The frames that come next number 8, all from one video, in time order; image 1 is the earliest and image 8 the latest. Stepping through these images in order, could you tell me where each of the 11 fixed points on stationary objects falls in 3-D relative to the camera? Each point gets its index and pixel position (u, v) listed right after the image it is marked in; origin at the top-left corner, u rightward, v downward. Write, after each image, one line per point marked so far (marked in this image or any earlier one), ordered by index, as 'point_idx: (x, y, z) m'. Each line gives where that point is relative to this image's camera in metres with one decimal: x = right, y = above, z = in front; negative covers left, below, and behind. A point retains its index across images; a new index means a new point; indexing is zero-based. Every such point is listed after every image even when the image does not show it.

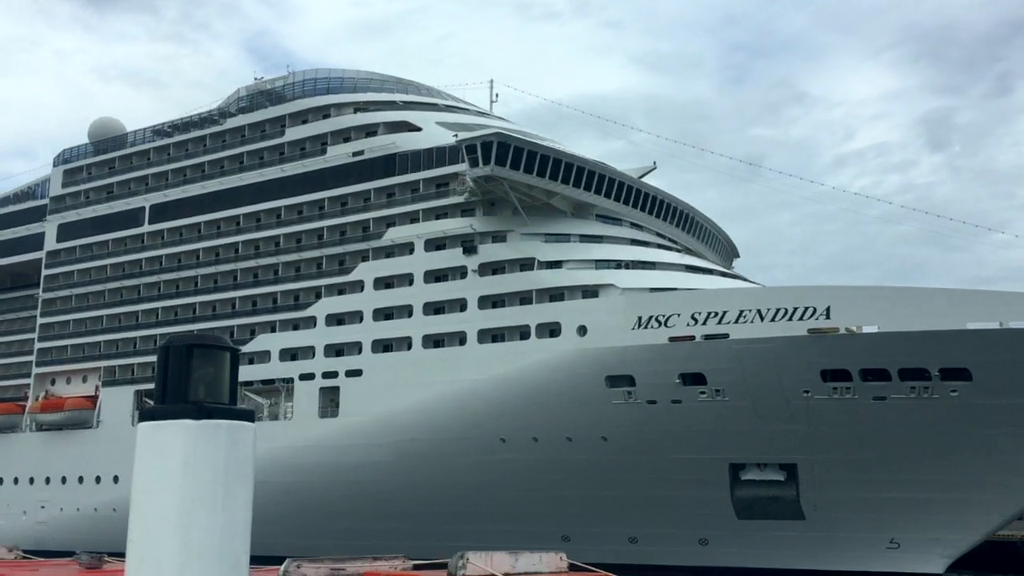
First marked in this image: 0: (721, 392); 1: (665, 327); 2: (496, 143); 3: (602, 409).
0: (+3.8, -1.9, +17.8) m
1: (+2.9, -0.7, +18.2) m
2: (-0.2, +2.9, +19.4) m
3: (+1.7, -2.3, +18.6) m
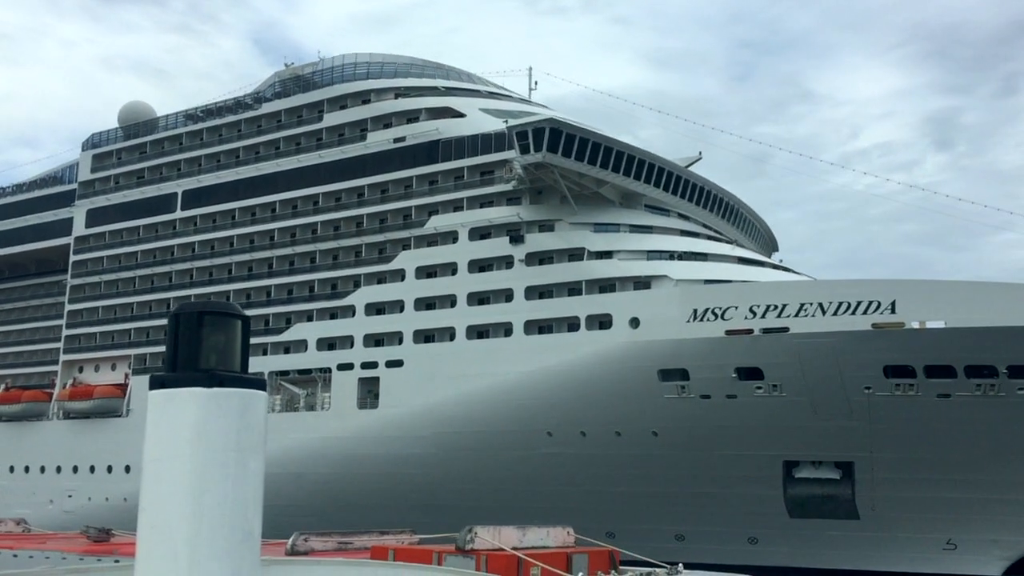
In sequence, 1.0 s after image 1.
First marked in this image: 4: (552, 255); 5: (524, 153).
0: (+4.7, -1.8, +17.3) m
1: (+3.9, -0.6, +17.7) m
2: (+0.8, +3.0, +18.9) m
3: (+2.6, -2.1, +18.2) m
4: (+0.9, +0.7, +20.0) m
5: (+0.3, +2.7, +19.2) m
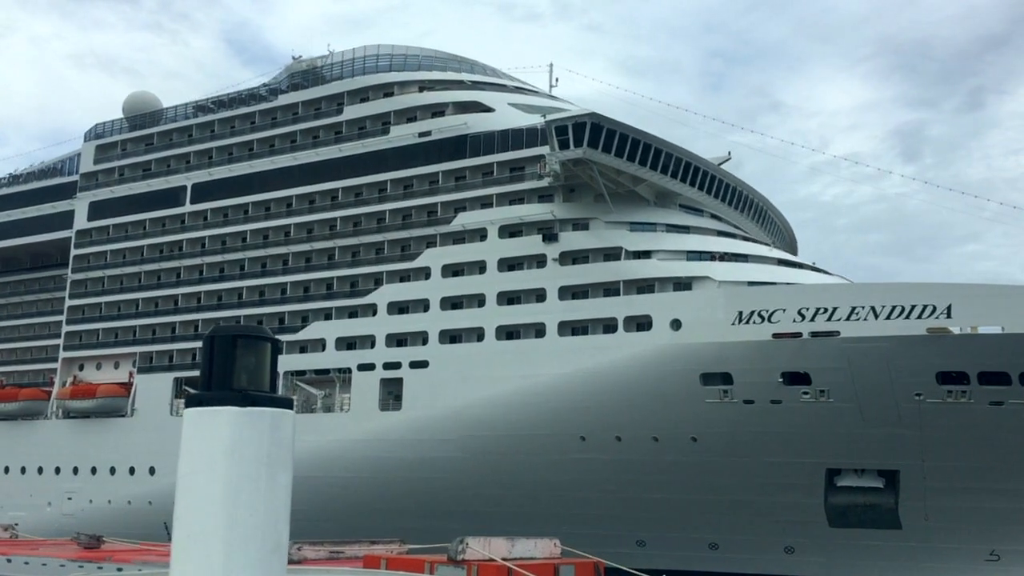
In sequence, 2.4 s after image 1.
0: (+5.4, -1.8, +16.9) m
1: (+4.5, -0.6, +17.3) m
2: (+1.5, +3.0, +18.4) m
3: (+3.3, -2.1, +17.6) m
4: (+1.5, +0.7, +19.4) m
5: (+1.0, +2.7, +18.7) m
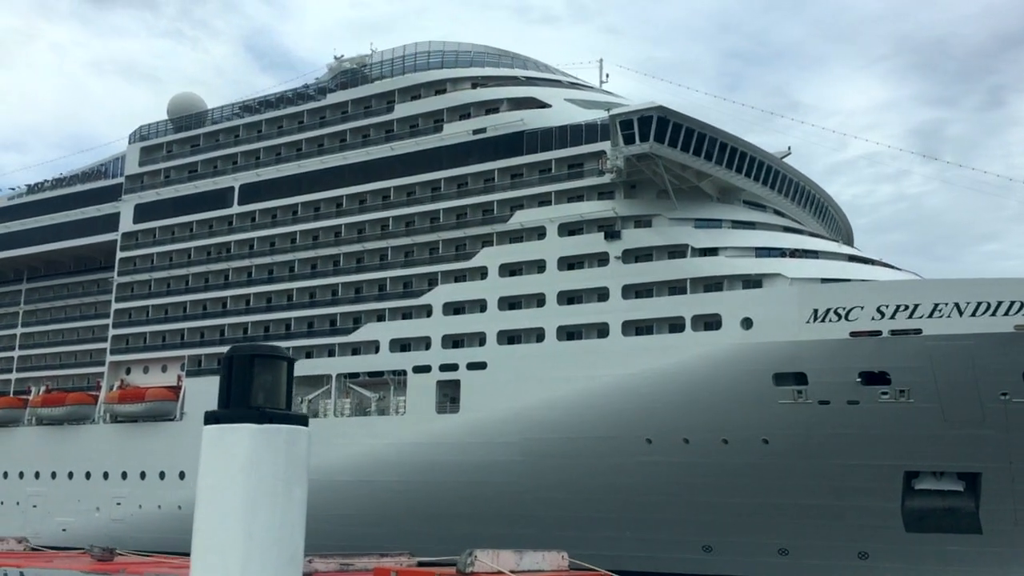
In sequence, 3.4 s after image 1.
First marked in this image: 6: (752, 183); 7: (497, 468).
0: (+6.5, -1.7, +16.3) m
1: (+5.7, -0.5, +16.7) m
2: (+2.6, +3.1, +17.9) m
3: (+4.4, -2.1, +17.1) m
4: (+2.7, +0.7, +18.9) m
5: (+2.2, +2.7, +18.2) m
6: (+4.7, +2.1, +19.3) m
7: (-0.3, -3.5, +19.1) m
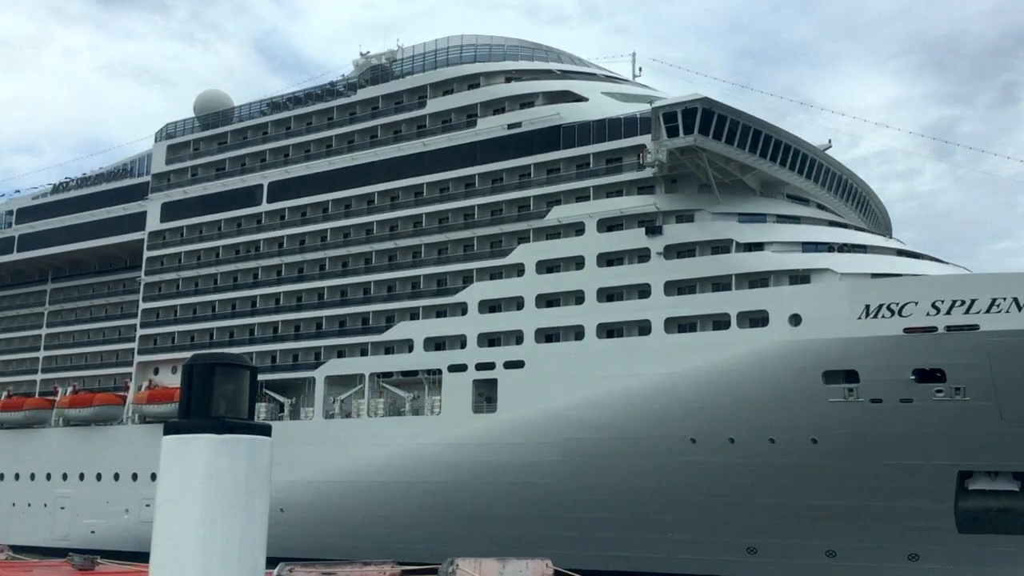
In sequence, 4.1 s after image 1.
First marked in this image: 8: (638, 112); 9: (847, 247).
0: (+7.2, -1.7, +15.8) m
1: (+6.4, -0.5, +16.3) m
2: (+3.3, +3.1, +17.5) m
3: (+5.1, -2.0, +16.7) m
4: (+3.4, +0.8, +18.5) m
5: (+2.9, +2.8, +17.8) m
6: (+5.5, +2.2, +18.9) m
7: (+0.5, -3.4, +18.8) m
8: (+2.5, +3.5, +19.7) m
9: (+6.1, +0.8, +18.1) m
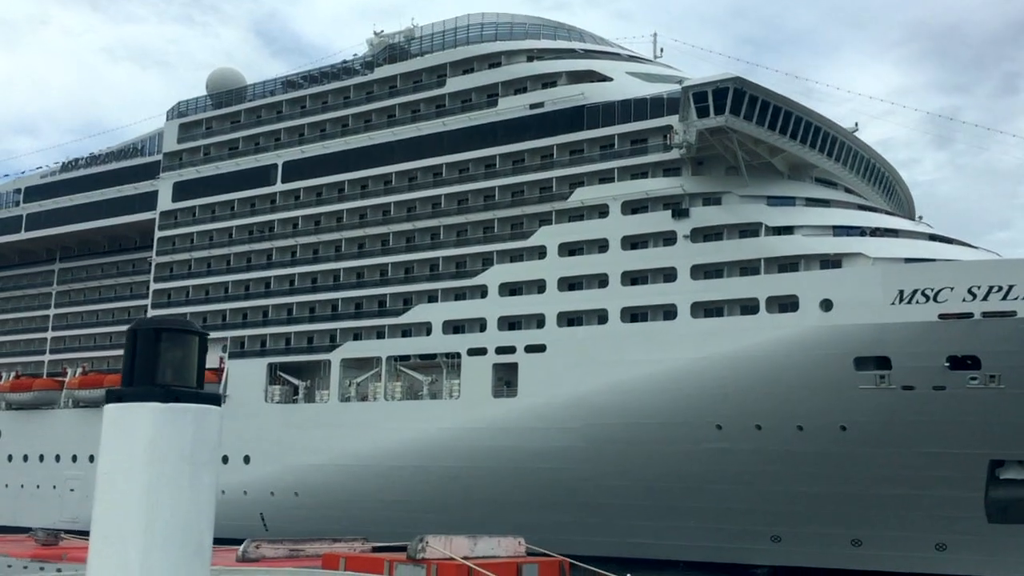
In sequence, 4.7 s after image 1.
0: (+7.7, -1.4, +15.5) m
1: (+6.8, -0.2, +16.0) m
2: (+3.8, +3.4, +17.1) m
3: (+5.6, -1.8, +16.4) m
4: (+3.9, +1.1, +18.2) m
5: (+3.3, +3.1, +17.5) m
6: (+5.9, +2.4, +18.6) m
7: (+0.9, -3.1, +18.5) m
8: (+3.0, +3.9, +19.4) m
9: (+6.6, +1.0, +17.8) m
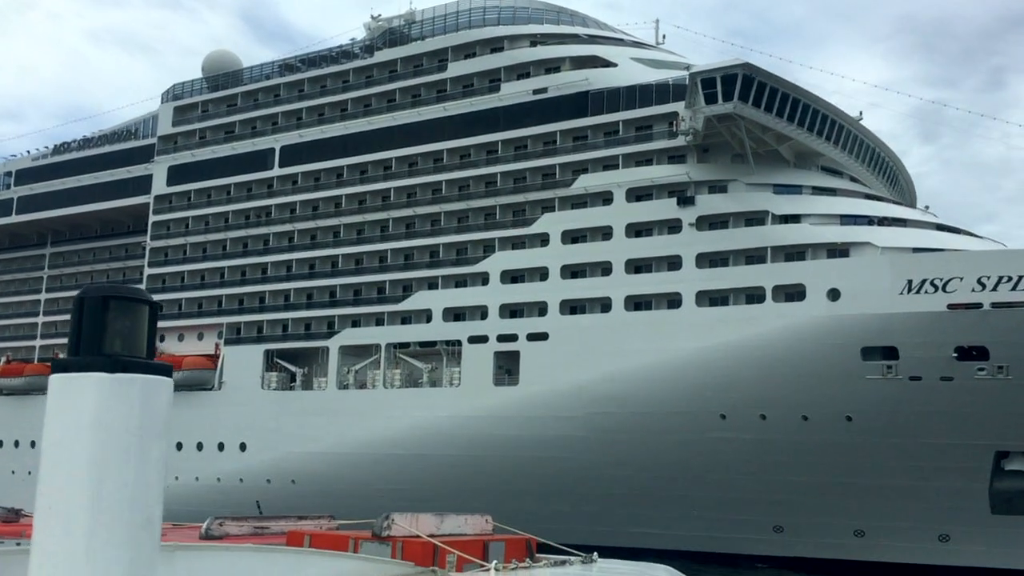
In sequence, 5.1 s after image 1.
0: (+7.7, -1.3, +15.5) m
1: (+6.9, -0.1, +15.9) m
2: (+3.9, +3.6, +17.0) m
3: (+5.6, -1.6, +16.3) m
4: (+3.9, +1.3, +18.1) m
5: (+3.4, +3.3, +17.3) m
6: (+6.0, +2.6, +18.4) m
7: (+0.9, -2.9, +18.3) m
8: (+3.1, +4.1, +19.2) m
9: (+6.7, +1.2, +17.6) m
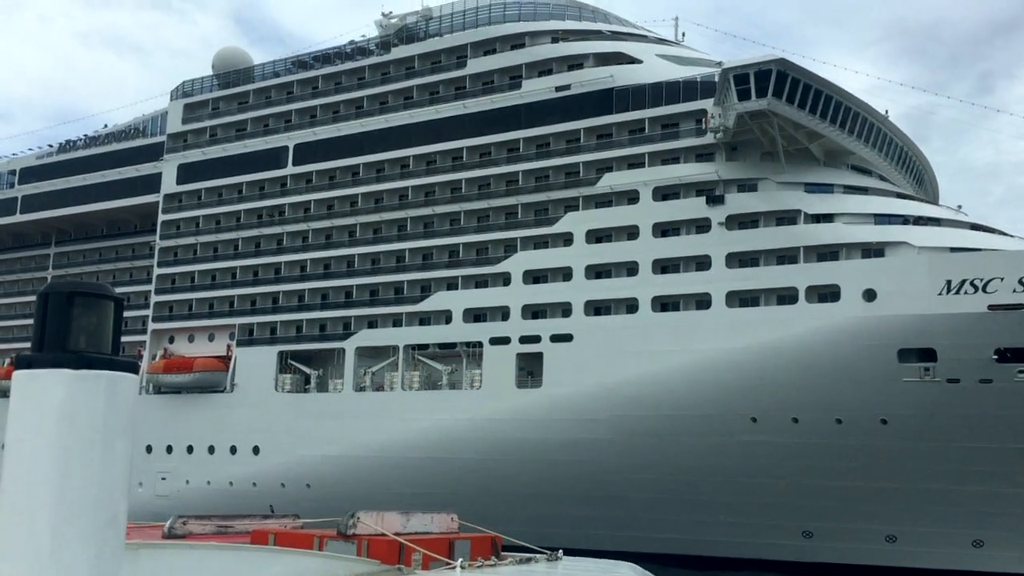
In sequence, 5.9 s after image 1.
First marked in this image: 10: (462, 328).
0: (+8.2, -1.3, +15.1) m
1: (+7.4, -0.1, +15.6) m
2: (+4.4, +3.6, +16.6) m
3: (+6.1, -1.6, +16.0) m
4: (+4.4, +1.3, +17.7) m
5: (+3.9, +3.2, +16.9) m
6: (+6.4, +2.6, +18.1) m
7: (+1.3, -2.9, +18.0) m
8: (+3.5, +4.1, +18.8) m
9: (+7.1, +1.2, +17.3) m
10: (-1.0, -0.8, +19.7) m
